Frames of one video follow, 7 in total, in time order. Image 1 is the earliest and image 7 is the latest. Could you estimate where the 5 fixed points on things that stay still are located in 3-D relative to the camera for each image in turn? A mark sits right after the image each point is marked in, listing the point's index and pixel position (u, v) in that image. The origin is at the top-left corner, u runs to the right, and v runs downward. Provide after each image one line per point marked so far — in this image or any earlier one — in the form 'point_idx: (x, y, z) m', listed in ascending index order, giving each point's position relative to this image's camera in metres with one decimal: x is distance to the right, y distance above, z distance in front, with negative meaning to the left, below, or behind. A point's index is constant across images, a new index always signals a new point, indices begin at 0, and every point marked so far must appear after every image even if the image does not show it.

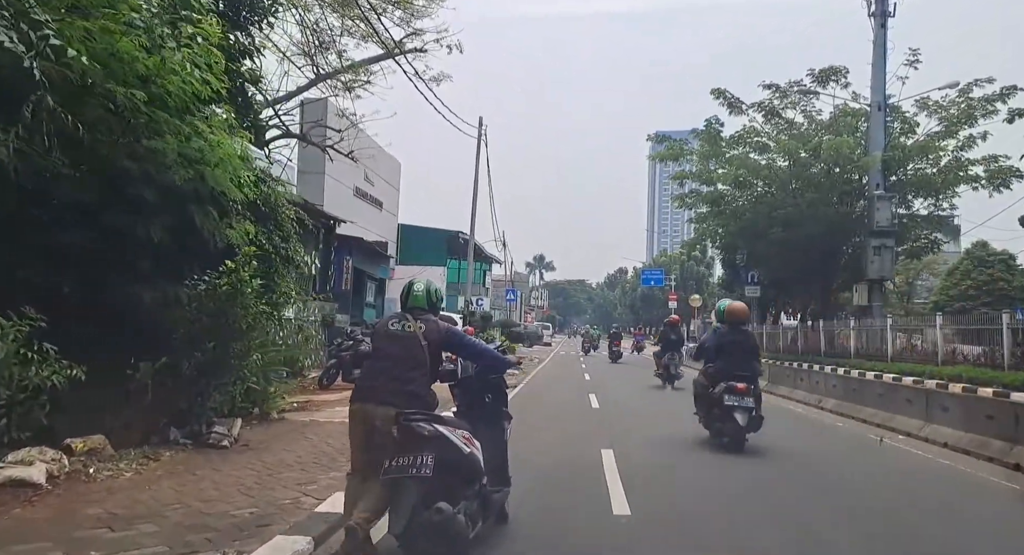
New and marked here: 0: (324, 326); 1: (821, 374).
0: (-4.7, -1.2, +18.2) m
1: (+7.0, -2.2, +16.7) m
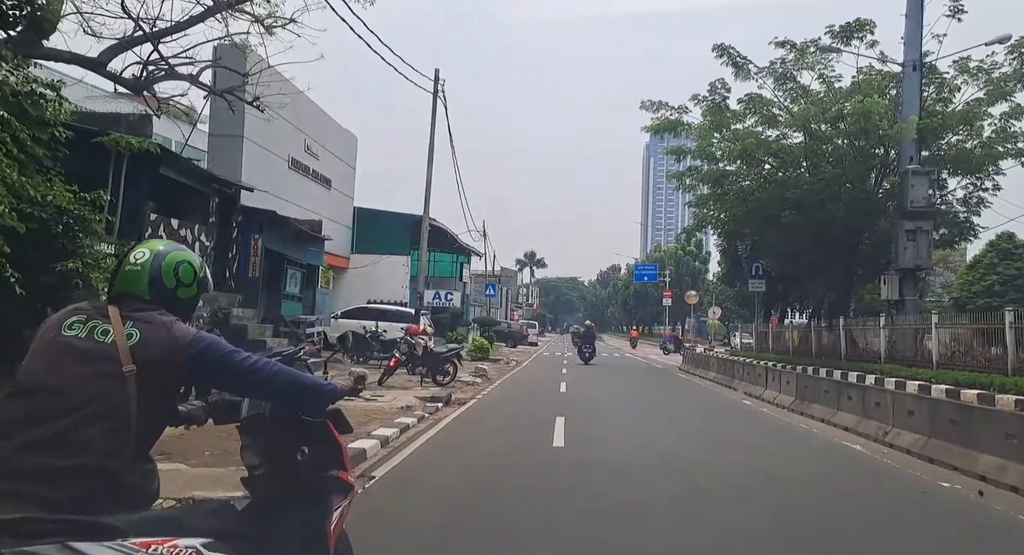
0: (-5.7, -0.9, +13.8) m
1: (+6.0, -1.9, +12.5) m
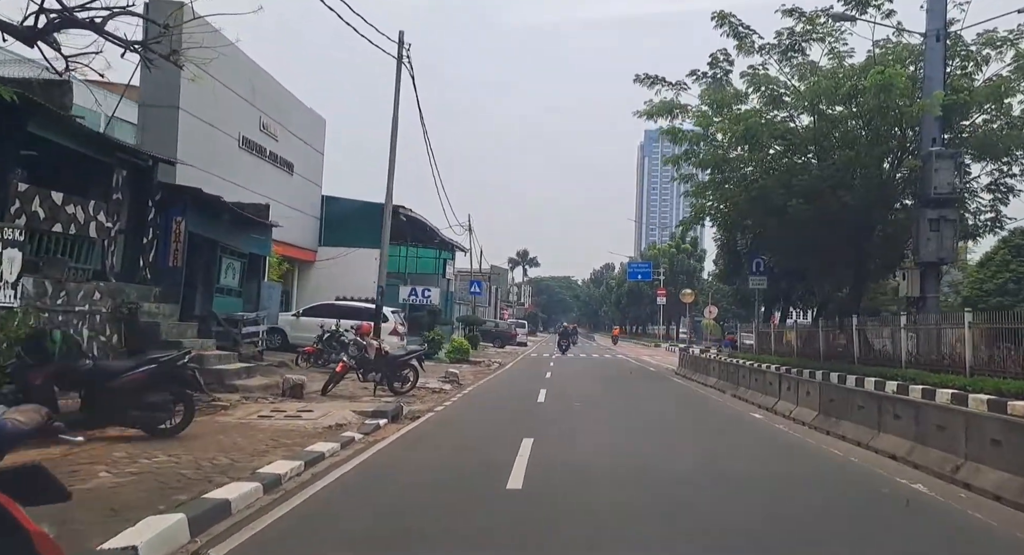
0: (-6.3, -0.7, +11.4) m
1: (+5.5, -1.7, +10.1) m
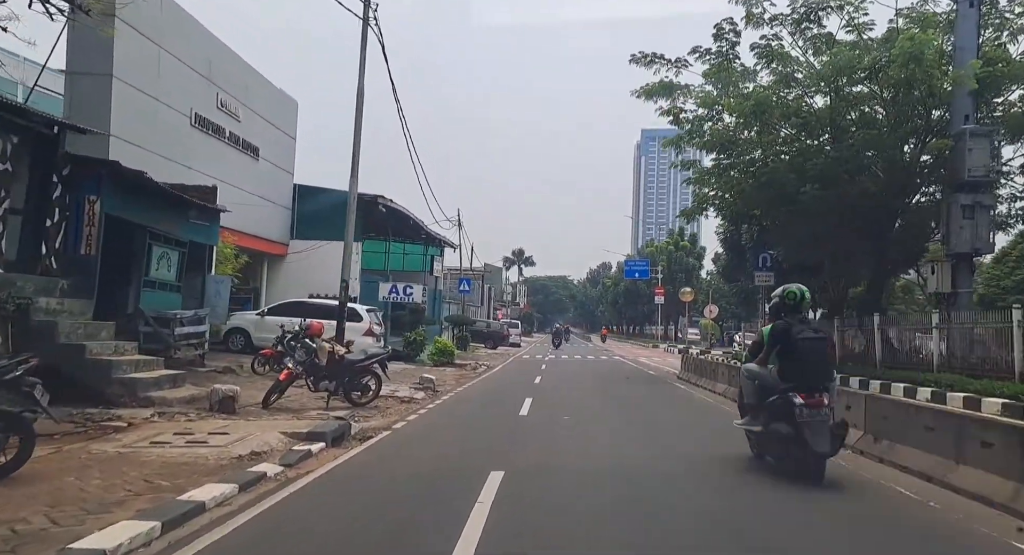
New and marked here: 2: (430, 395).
0: (-6.6, -0.5, +9.2) m
1: (+5.1, -1.6, +8.0) m
2: (-1.8, -2.6, +15.9) m
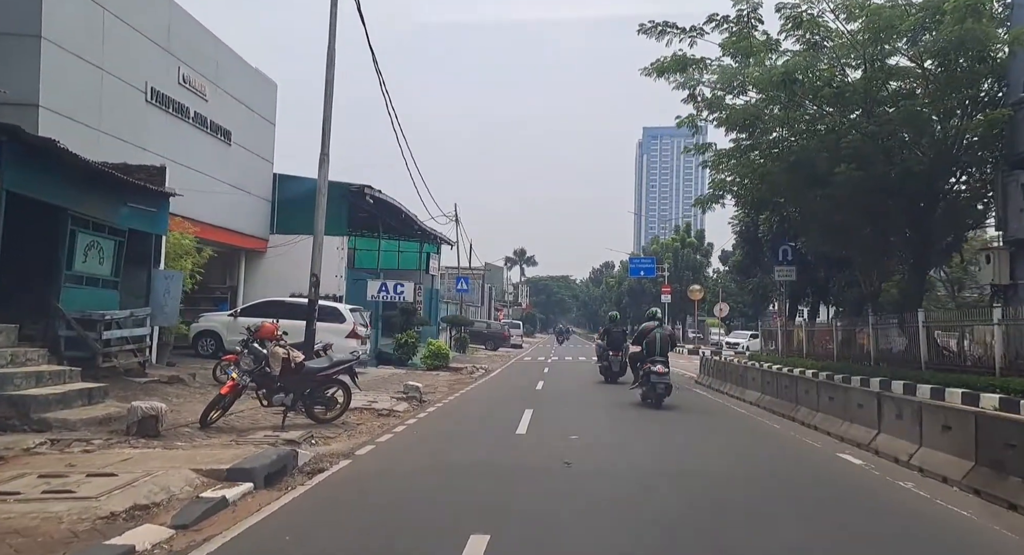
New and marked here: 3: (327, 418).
0: (-6.7, -0.4, +7.1) m
1: (+5.0, -1.4, +5.9) m
2: (-1.8, -2.4, +13.7) m
3: (-2.6, -2.0, +10.3) m
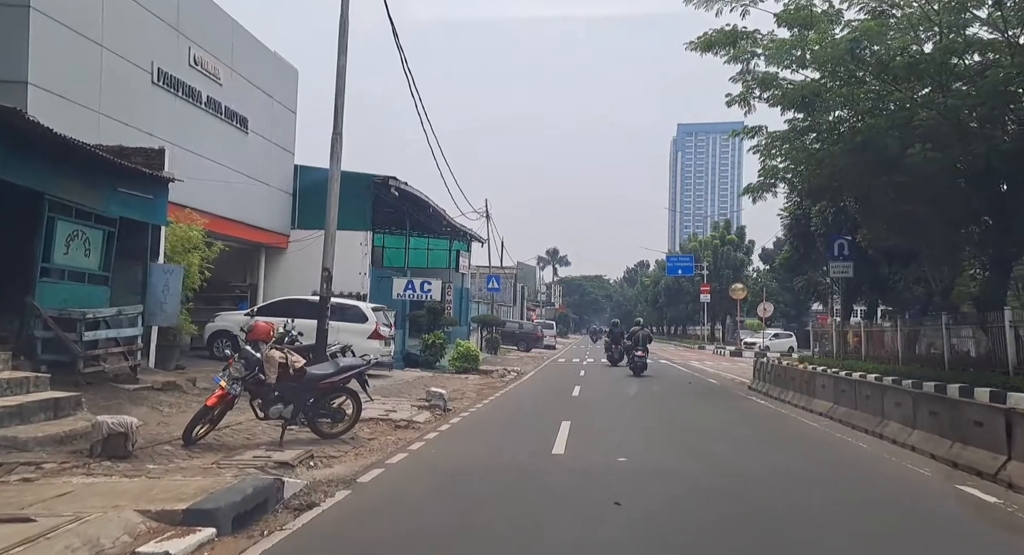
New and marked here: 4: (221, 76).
0: (-6.4, -0.3, +5.9) m
1: (+5.3, -1.2, +4.1) m
2: (-1.2, -2.3, +12.3) m
3: (-2.2, -1.9, +8.9) m
4: (-7.2, +5.0, +18.0) m
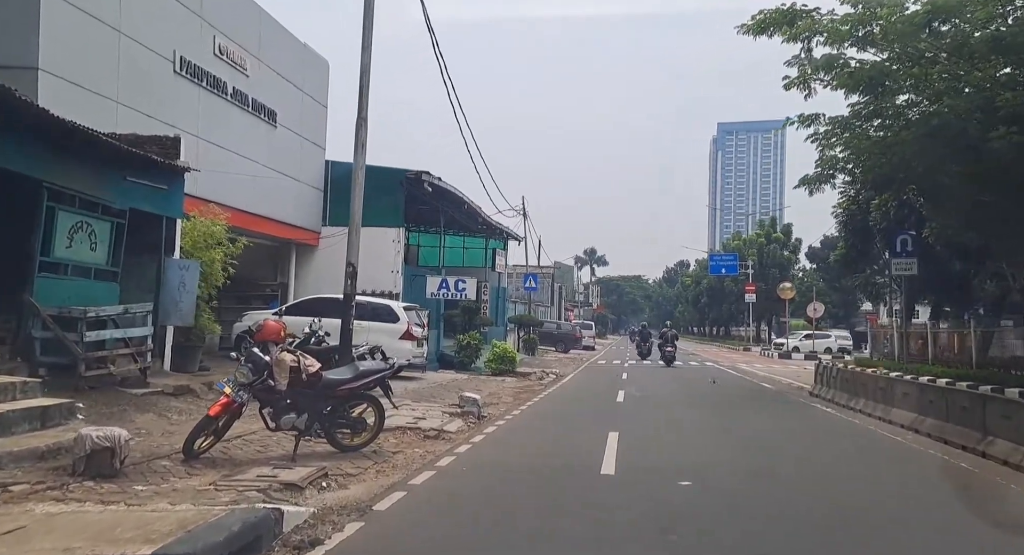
0: (-6.1, -0.3, +5.1) m
1: (+5.5, -1.2, +2.8) m
2: (-0.6, -2.3, +11.3) m
3: (-1.7, -1.8, +7.9) m
4: (-6.3, +5.0, +17.3) m
